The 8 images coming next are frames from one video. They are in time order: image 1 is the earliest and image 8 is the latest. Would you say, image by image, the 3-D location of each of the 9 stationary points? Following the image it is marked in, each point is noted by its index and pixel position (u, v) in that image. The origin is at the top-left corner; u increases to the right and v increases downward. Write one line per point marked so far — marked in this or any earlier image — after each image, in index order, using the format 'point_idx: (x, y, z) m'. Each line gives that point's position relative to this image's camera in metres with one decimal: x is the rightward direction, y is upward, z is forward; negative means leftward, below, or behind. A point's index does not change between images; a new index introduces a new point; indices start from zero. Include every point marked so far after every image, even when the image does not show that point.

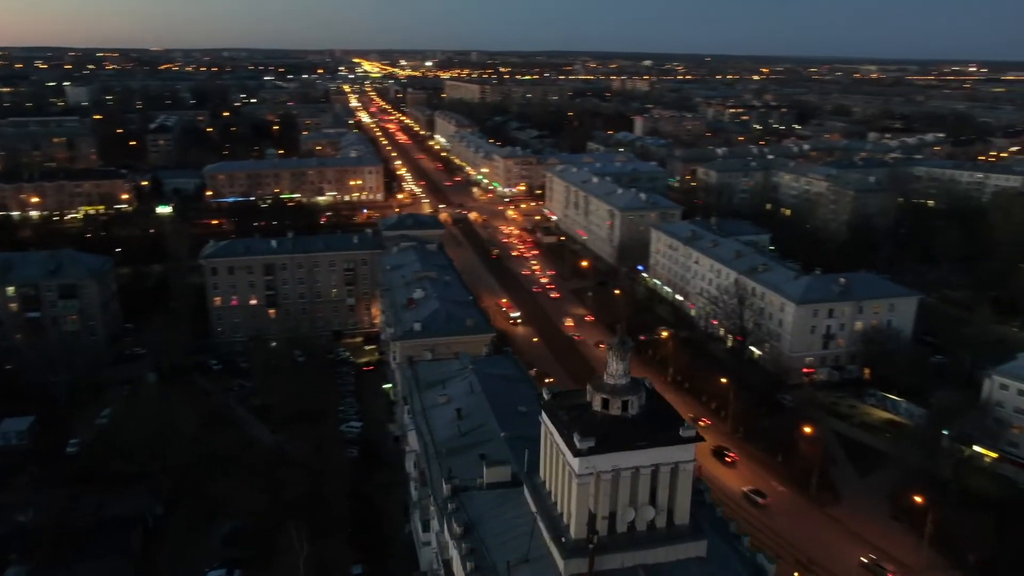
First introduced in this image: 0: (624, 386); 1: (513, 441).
0: (+1.5, -1.3, +10.3) m
1: (0.0, -3.5, +17.8) m
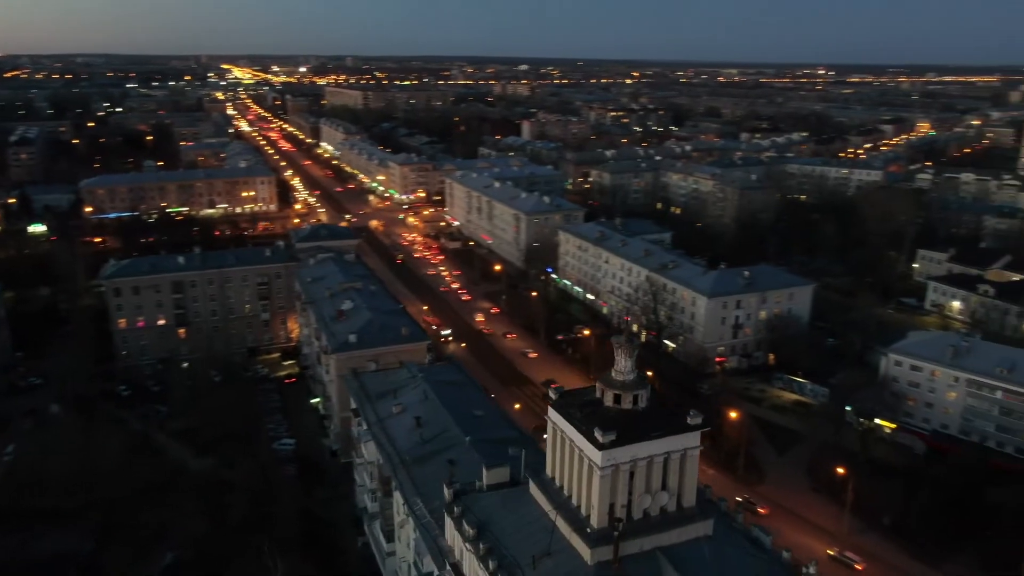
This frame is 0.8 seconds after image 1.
0: (+1.7, -1.3, +11.0) m
1: (-0.8, -3.7, +18.2) m
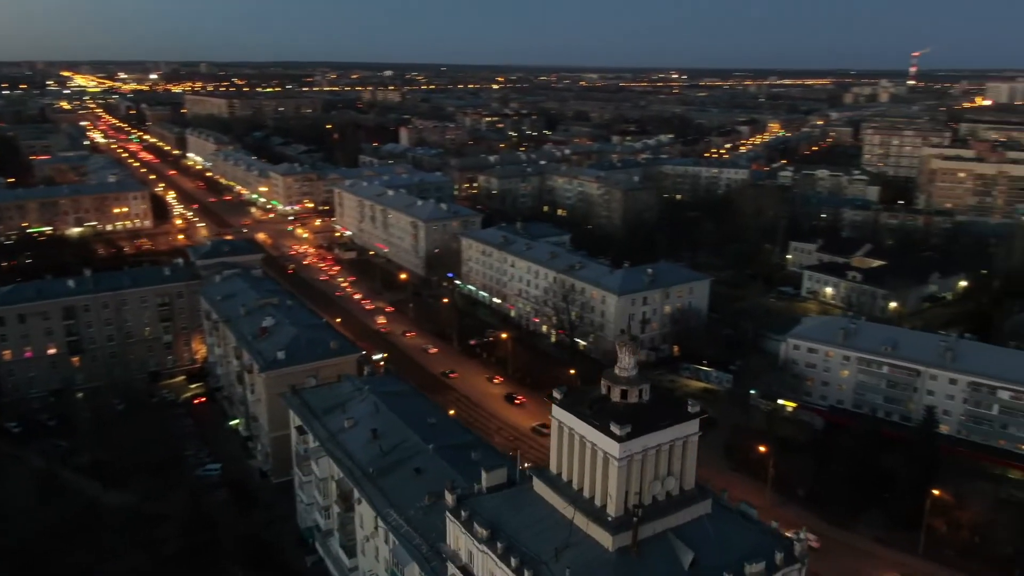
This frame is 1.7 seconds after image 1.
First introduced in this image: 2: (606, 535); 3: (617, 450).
0: (+1.8, -1.3, +11.8) m
1: (-1.6, -3.9, +18.5) m
2: (+1.3, -3.5, +11.1) m
3: (+1.5, -2.3, +10.9) m
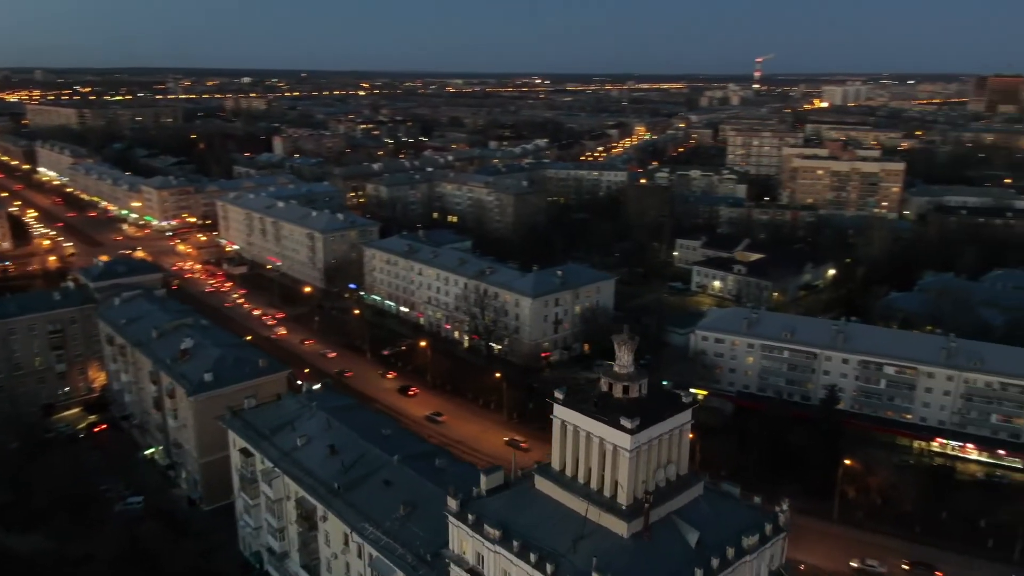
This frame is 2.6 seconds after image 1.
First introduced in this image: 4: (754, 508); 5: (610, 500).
0: (+1.9, -1.3, +12.5) m
1: (-2.4, -4.2, +18.6) m
2: (+1.6, -3.5, +11.8) m
3: (+1.7, -2.3, +11.7) m
4: (+4.1, -3.7, +13.3) m
5: (+1.5, -3.3, +12.2) m
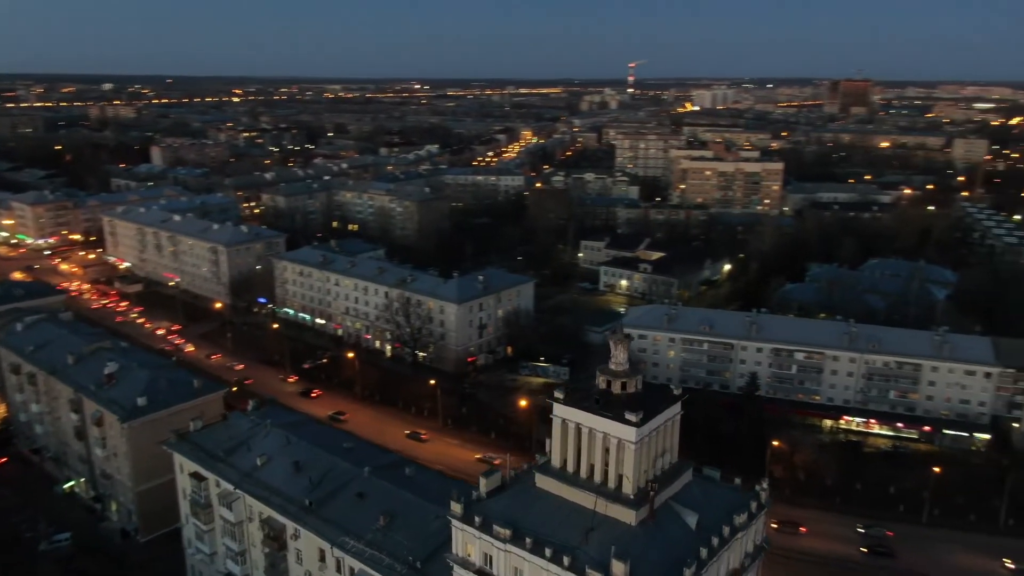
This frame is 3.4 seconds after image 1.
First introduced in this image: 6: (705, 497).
0: (+1.9, -1.4, +13.3) m
1: (-3.1, -4.4, +18.7) m
2: (+1.9, -3.6, +12.5) m
3: (+1.9, -2.3, +12.4) m
4: (+4.1, -3.7, +14.3) m
5: (+1.7, -3.3, +12.8) m
6: (+3.4, -3.6, +13.7) m
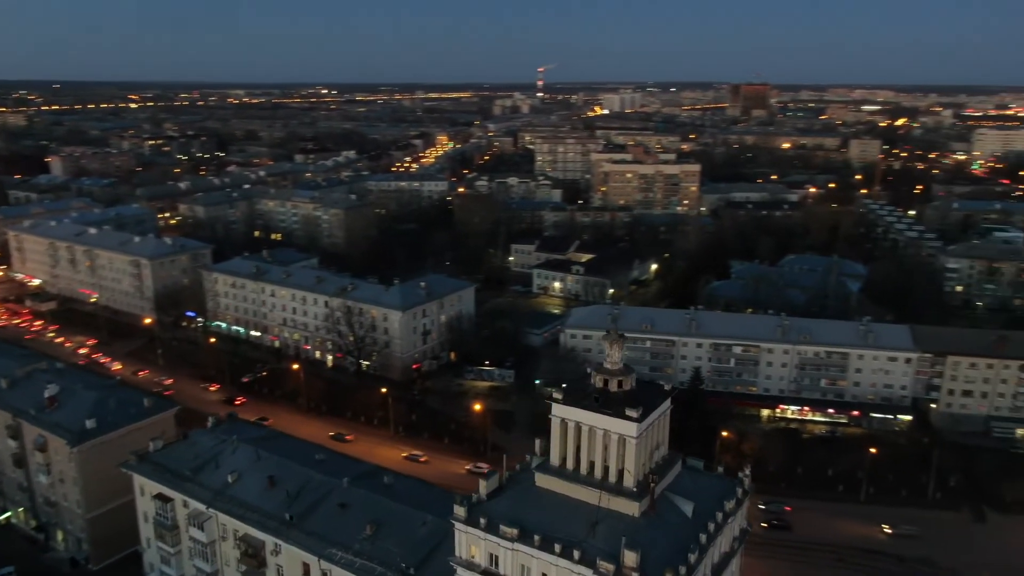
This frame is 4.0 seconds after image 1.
0: (+1.9, -1.4, +13.9) m
1: (-3.6, -4.6, +18.6) m
2: (+2.0, -3.6, +13.1) m
3: (+2.0, -2.3, +13.0) m
4: (+4.1, -3.6, +15.2) m
5: (+1.8, -3.4, +13.4) m
6: (+3.4, -3.6, +14.4) m
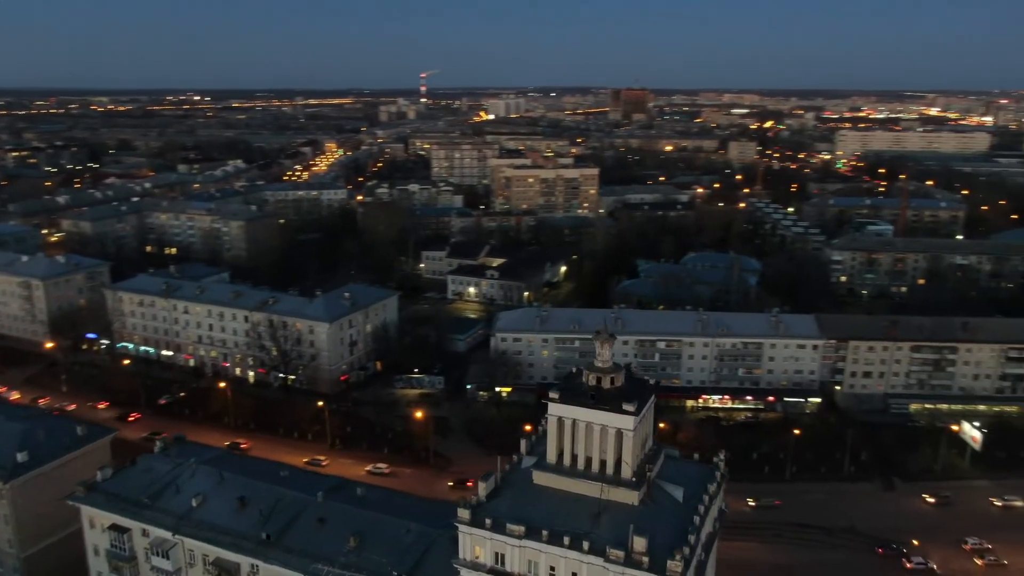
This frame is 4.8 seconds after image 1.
0: (+1.8, -1.4, +14.6) m
1: (-4.2, -4.9, +18.6) m
2: (+2.1, -3.6, +13.9) m
3: (+2.1, -2.4, +13.7) m
4: (+3.9, -3.6, +16.2) m
5: (+1.8, -3.4, +14.1) m
6: (+3.3, -3.6, +15.4) m
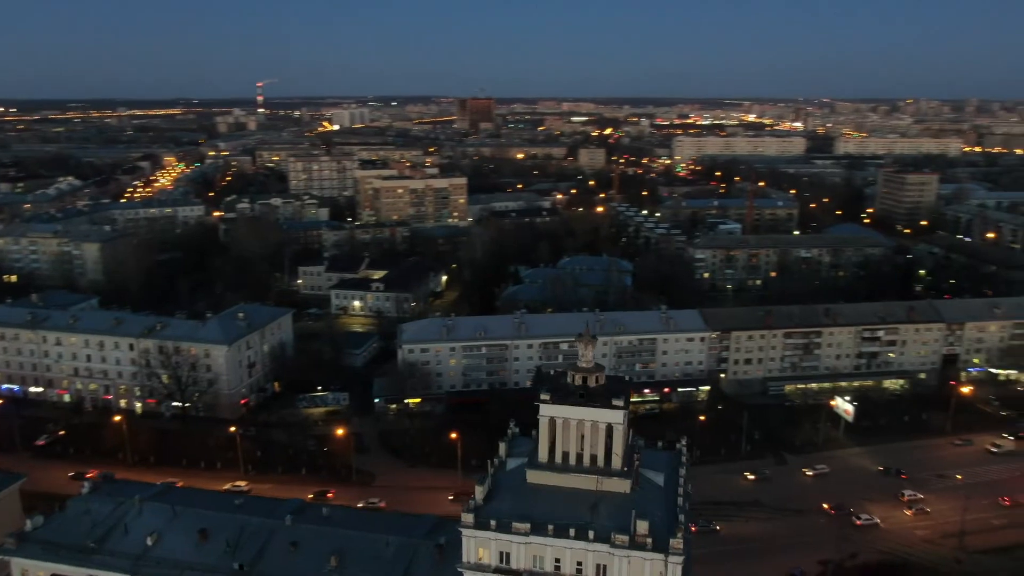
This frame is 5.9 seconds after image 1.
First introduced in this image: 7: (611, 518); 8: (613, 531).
0: (+1.6, -1.5, +15.6) m
1: (-4.9, -5.4, +18.3) m
2: (+2.1, -3.7, +14.9) m
3: (+2.1, -2.4, +14.8) m
4: (+3.4, -3.6, +17.6) m
5: (+1.8, -3.5, +15.1) m
6: (+3.0, -3.7, +16.6) m
7: (+1.8, -4.2, +14.5) m
8: (+1.8, -4.4, +14.2) m
